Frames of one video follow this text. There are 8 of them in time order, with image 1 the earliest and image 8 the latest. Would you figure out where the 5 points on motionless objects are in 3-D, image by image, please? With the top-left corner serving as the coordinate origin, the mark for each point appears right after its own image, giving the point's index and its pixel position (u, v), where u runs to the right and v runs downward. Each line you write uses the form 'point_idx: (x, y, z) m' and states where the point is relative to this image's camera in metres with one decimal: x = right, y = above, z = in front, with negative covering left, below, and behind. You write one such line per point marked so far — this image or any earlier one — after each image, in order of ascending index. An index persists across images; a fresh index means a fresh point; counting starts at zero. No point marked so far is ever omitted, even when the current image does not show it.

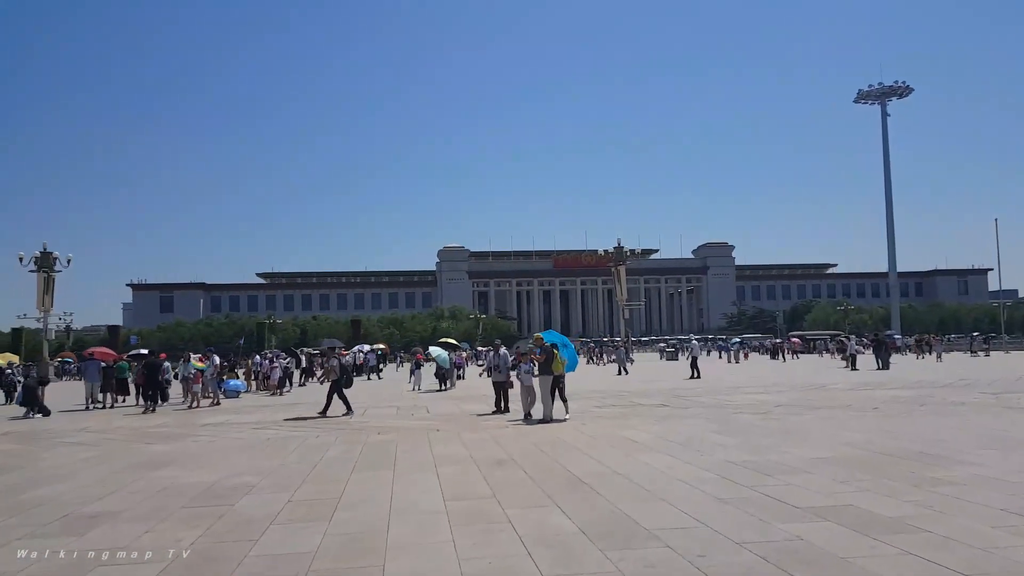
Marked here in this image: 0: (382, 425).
0: (-2.3, -2.4, +13.5) m
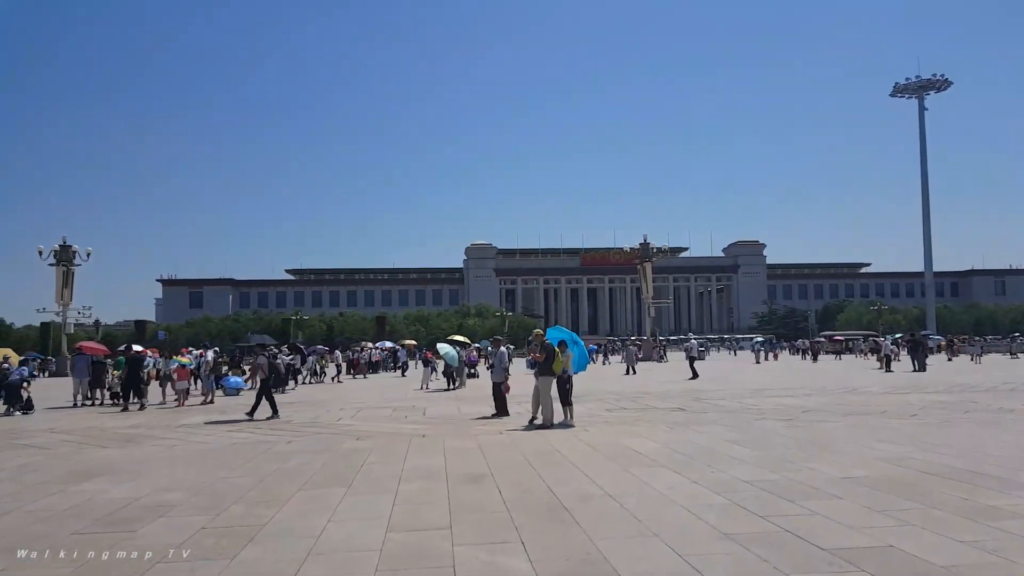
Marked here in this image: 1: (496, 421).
0: (-2.3, -2.3, +12.4) m
1: (-0.3, -2.3, +13.4) m
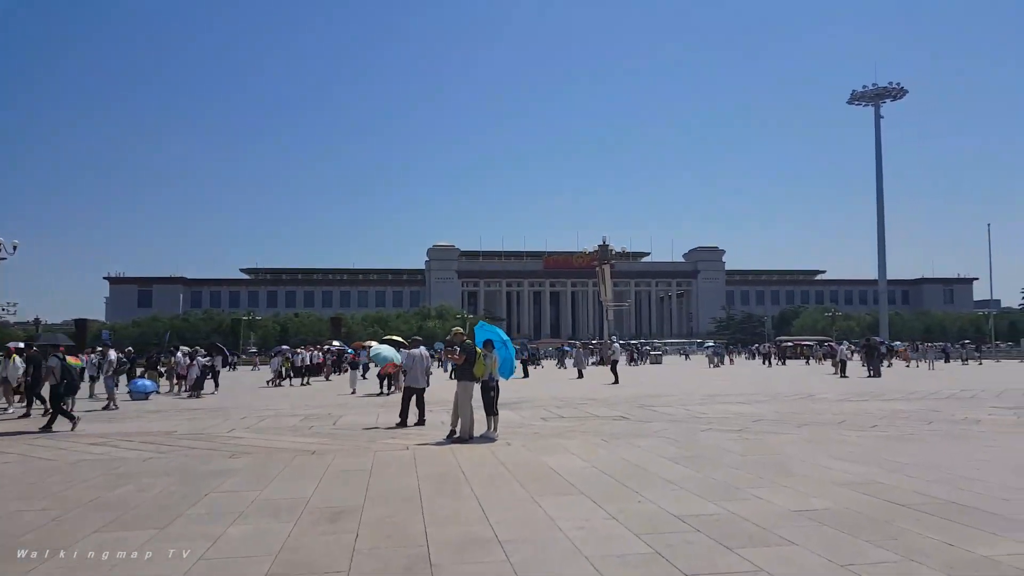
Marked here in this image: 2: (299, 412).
0: (-3.5, -2.1, +10.7) m
1: (-1.5, -2.2, +11.7) m
2: (-4.3, -2.5, +15.8) m
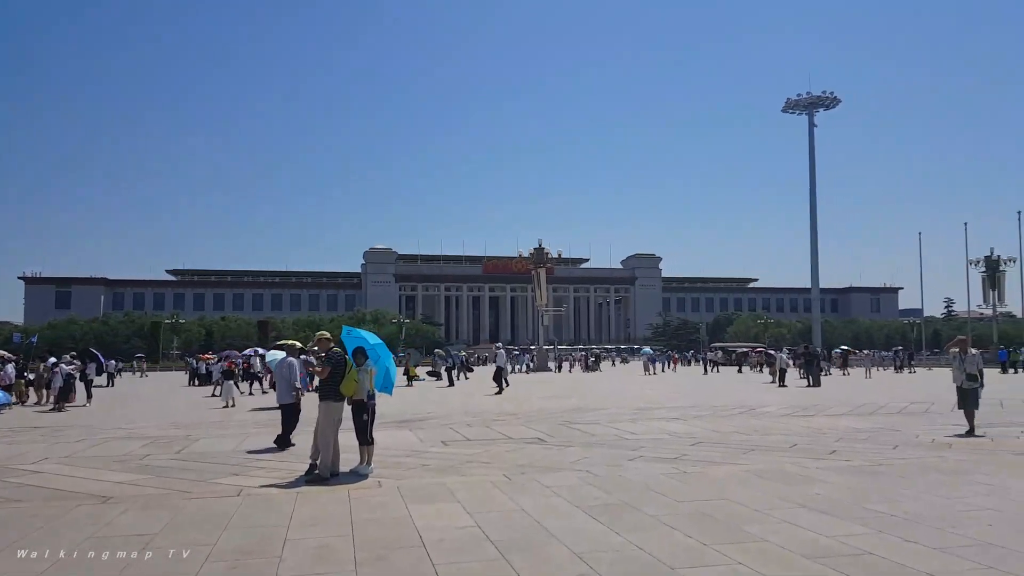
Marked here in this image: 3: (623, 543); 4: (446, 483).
0: (-4.8, -2.0, +8.1) m
1: (-2.9, -2.1, +9.3) m
2: (-6.0, -2.4, +13.1) m
3: (+0.8, -1.8, +5.5) m
4: (-0.6, -2.0, +7.9) m
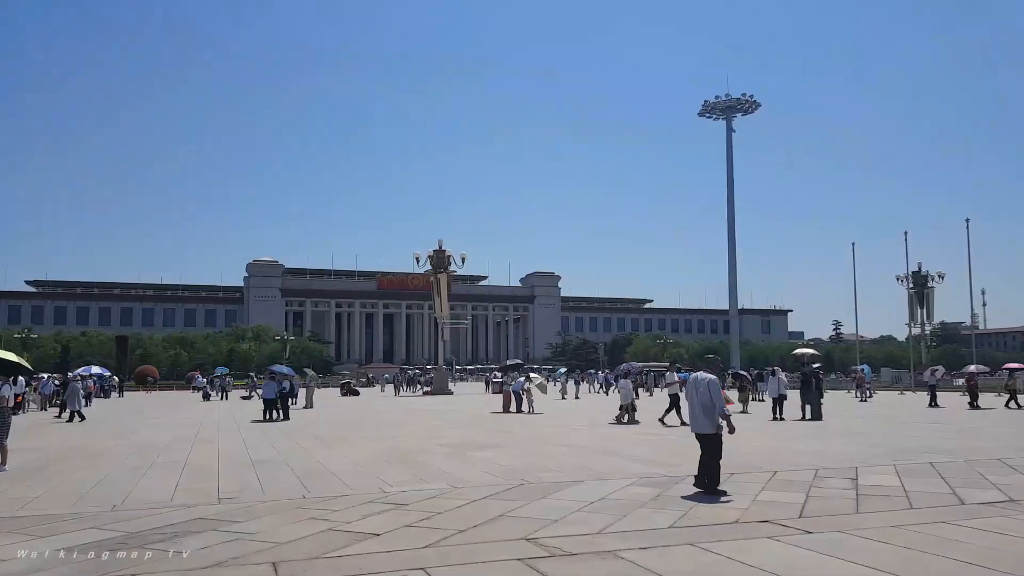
0: (-7.6, -1.7, +1.4) m
1: (-5.8, -1.9, +2.8) m
2: (-9.4, -2.3, +6.2) m
3: (-1.7, -1.5, -0.5) m
4: (-3.4, -1.8, +1.7) m
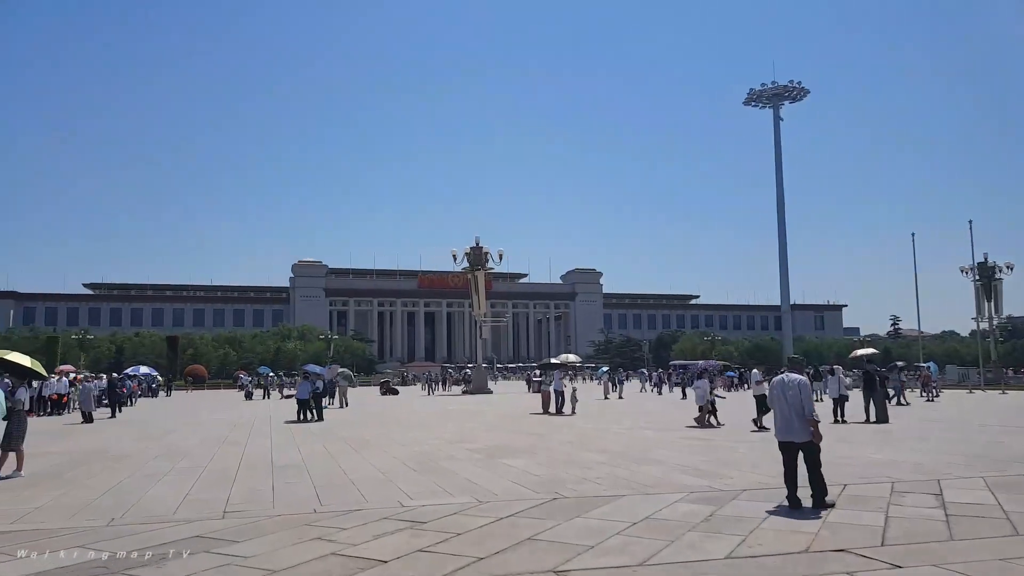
0: (-7.8, -1.7, +0.3) m
1: (-6.0, -1.8, +1.6) m
2: (-9.3, -2.2, +5.3) m
3: (-2.0, -1.4, -1.9) m
4: (-3.6, -1.7, +0.4) m
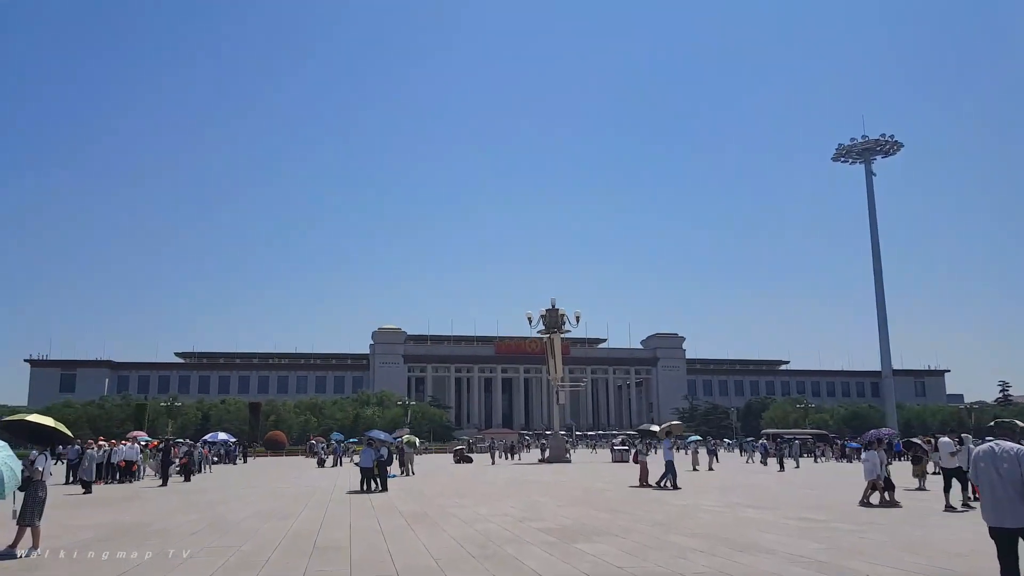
0: (-8.0, -1.4, -1.2) m
1: (-6.1, -1.6, -0.1) m
2: (-9.0, -2.4, +3.8) m
3: (-2.5, -0.9, -4.0) m
4: (-3.9, -1.3, -1.5) m
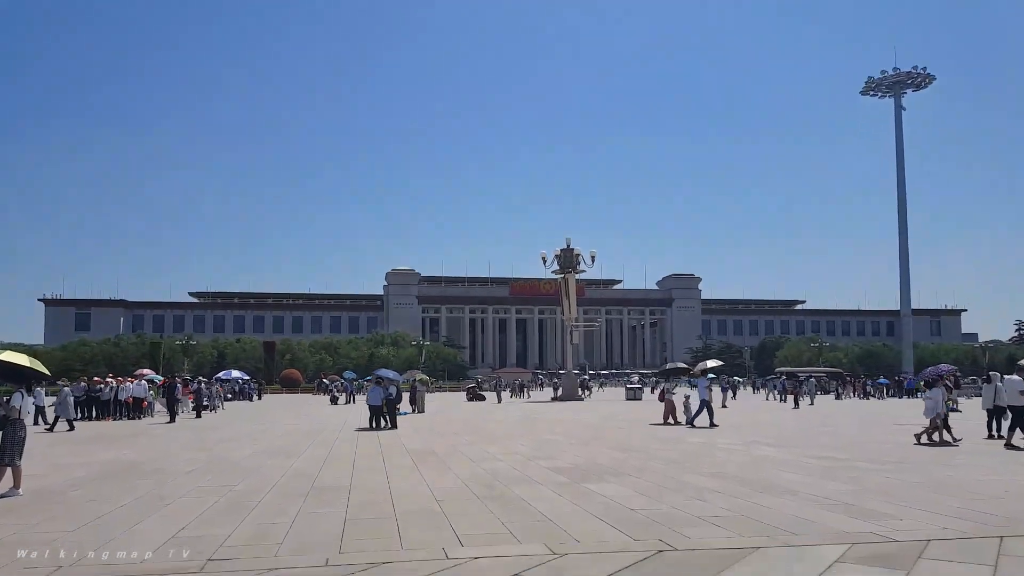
0: (-8.2, -1.3, -2.1) m
1: (-6.2, -1.4, -1.0) m
2: (-9.1, -1.9, +3.0) m
3: (-2.7, -1.0, -5.0) m
4: (-4.0, -1.2, -2.5) m
